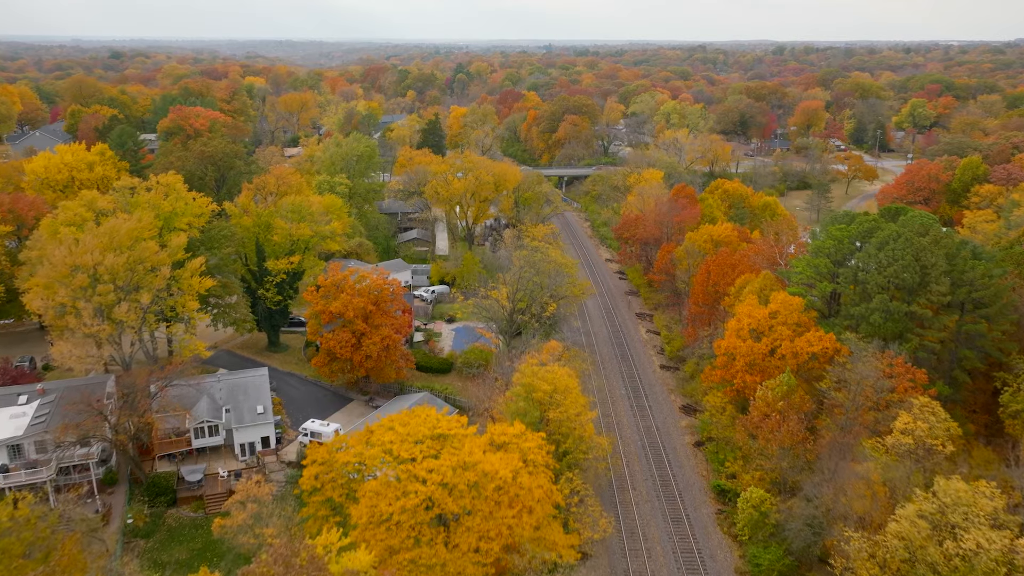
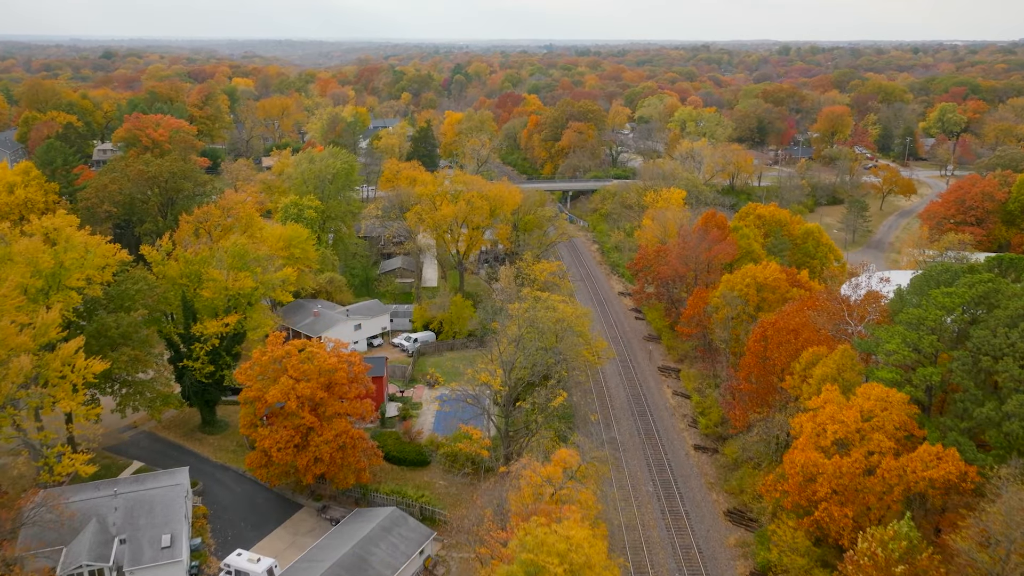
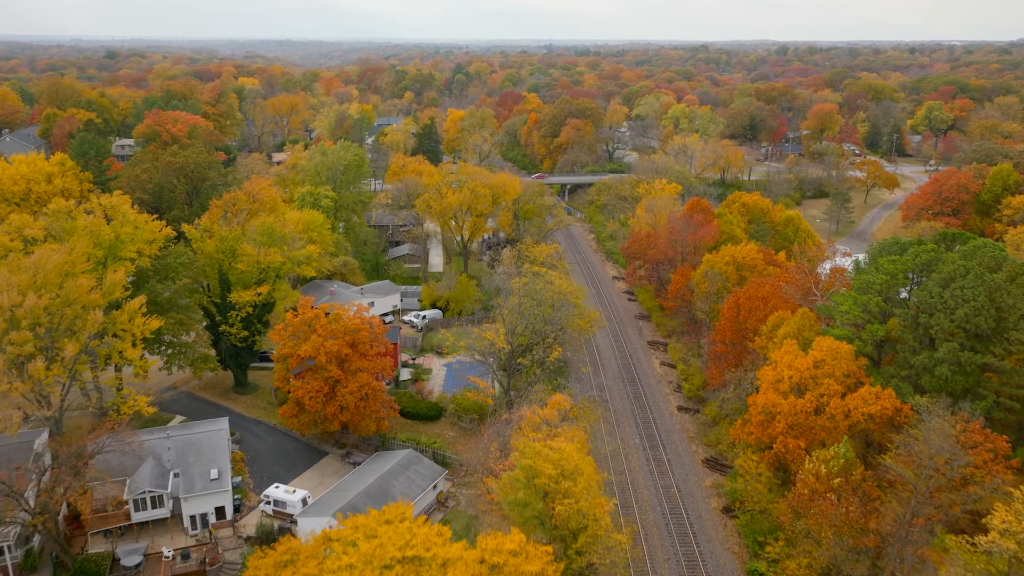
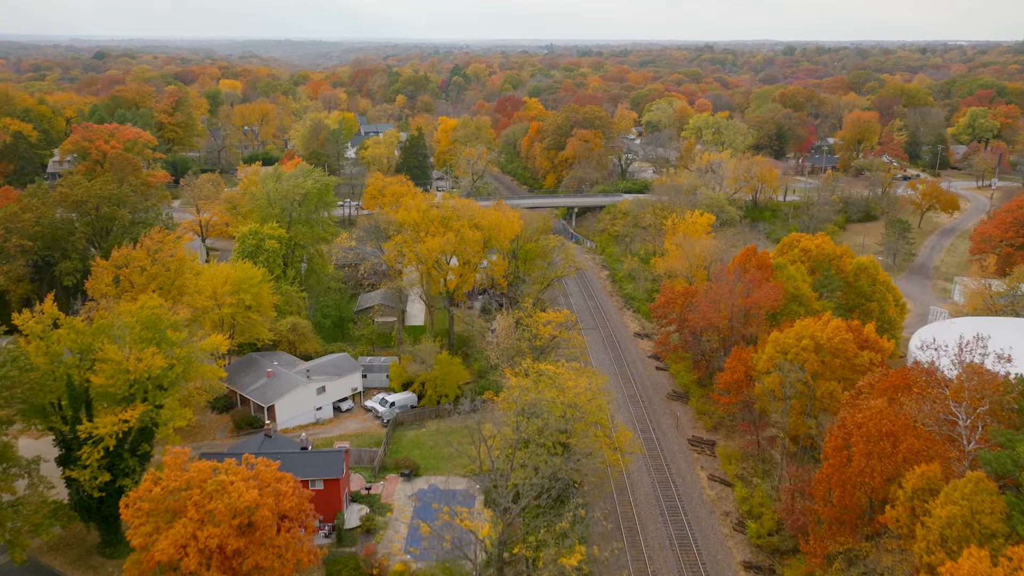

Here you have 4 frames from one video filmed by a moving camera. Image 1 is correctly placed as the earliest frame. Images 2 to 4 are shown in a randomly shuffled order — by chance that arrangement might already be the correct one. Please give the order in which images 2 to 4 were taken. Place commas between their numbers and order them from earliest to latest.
3, 2, 4
